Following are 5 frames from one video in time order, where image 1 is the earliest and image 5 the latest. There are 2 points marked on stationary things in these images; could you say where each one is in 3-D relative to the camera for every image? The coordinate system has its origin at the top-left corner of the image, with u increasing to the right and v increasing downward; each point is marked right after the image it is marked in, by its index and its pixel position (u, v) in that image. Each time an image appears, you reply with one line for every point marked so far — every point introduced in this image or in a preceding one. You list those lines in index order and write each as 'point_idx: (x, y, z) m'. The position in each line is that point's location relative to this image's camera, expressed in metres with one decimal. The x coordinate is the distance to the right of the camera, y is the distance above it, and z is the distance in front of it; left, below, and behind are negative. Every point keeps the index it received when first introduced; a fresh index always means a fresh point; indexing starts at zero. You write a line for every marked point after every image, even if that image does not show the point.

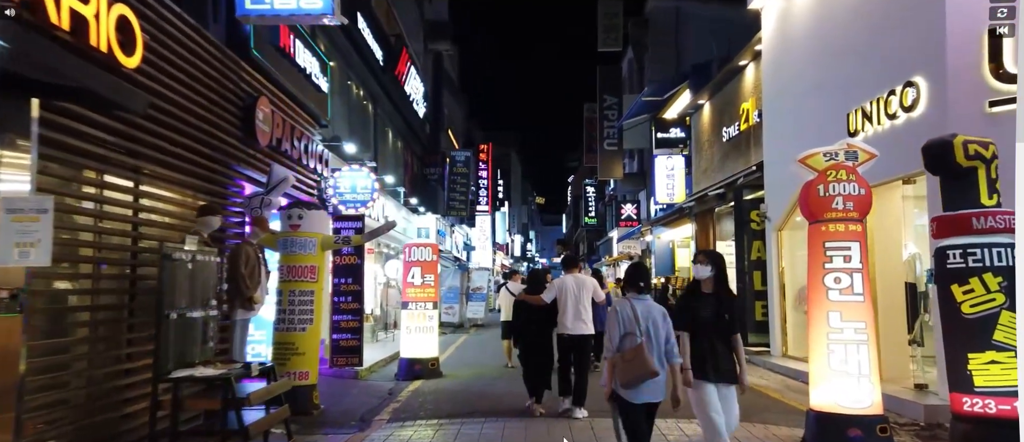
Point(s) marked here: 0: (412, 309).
0: (-1.6, -1.4, +12.9) m
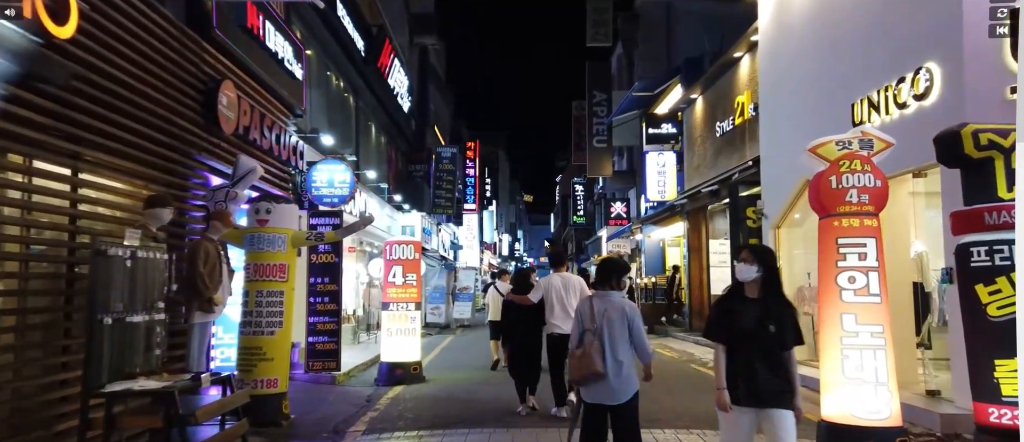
0: (-1.8, -1.4, +12.3) m
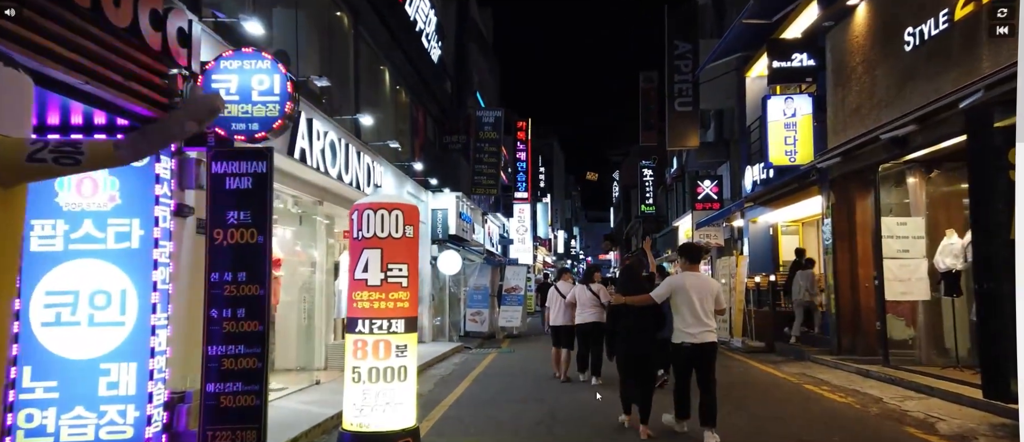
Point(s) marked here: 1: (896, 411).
0: (-1.2, -0.9, +6.6) m
1: (+4.2, -2.1, +8.8) m
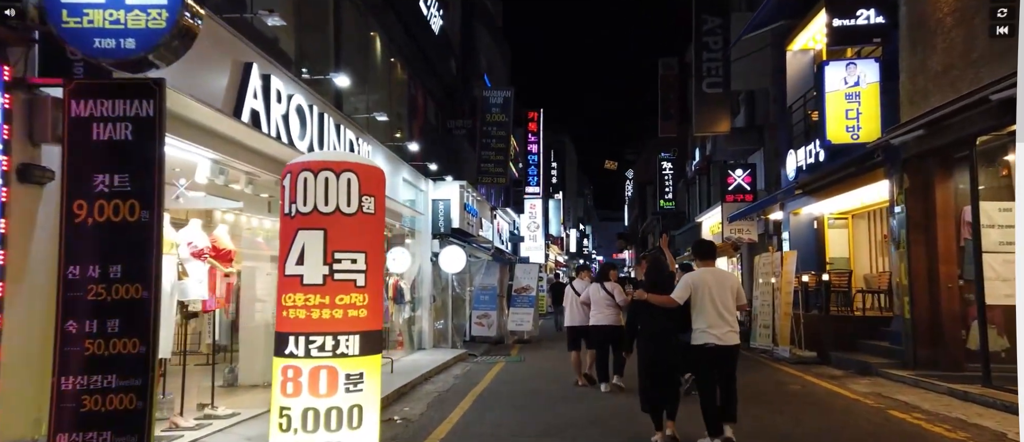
0: (-1.1, -0.7, +4.4) m
1: (+4.3, -1.9, +6.6) m
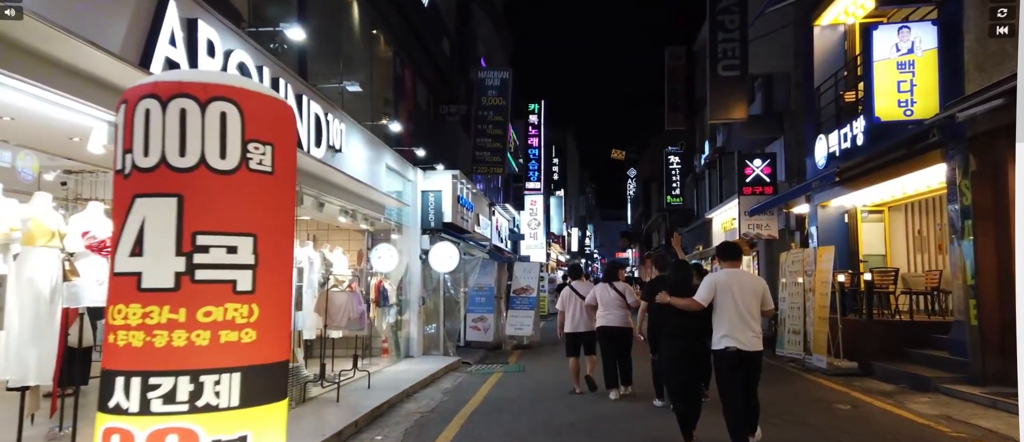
0: (-1.2, -0.6, +2.6) m
1: (+4.2, -1.8, +4.8) m
